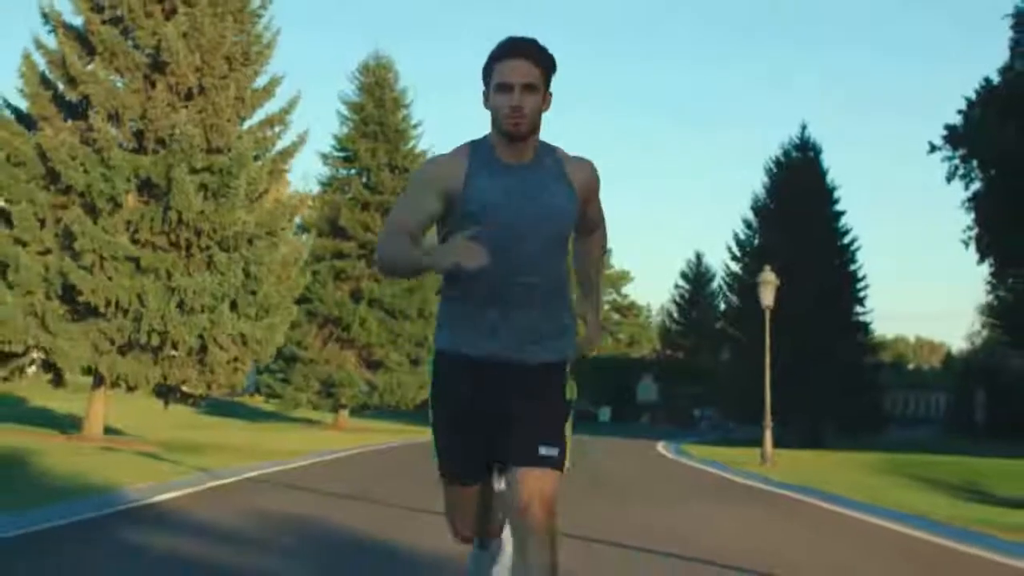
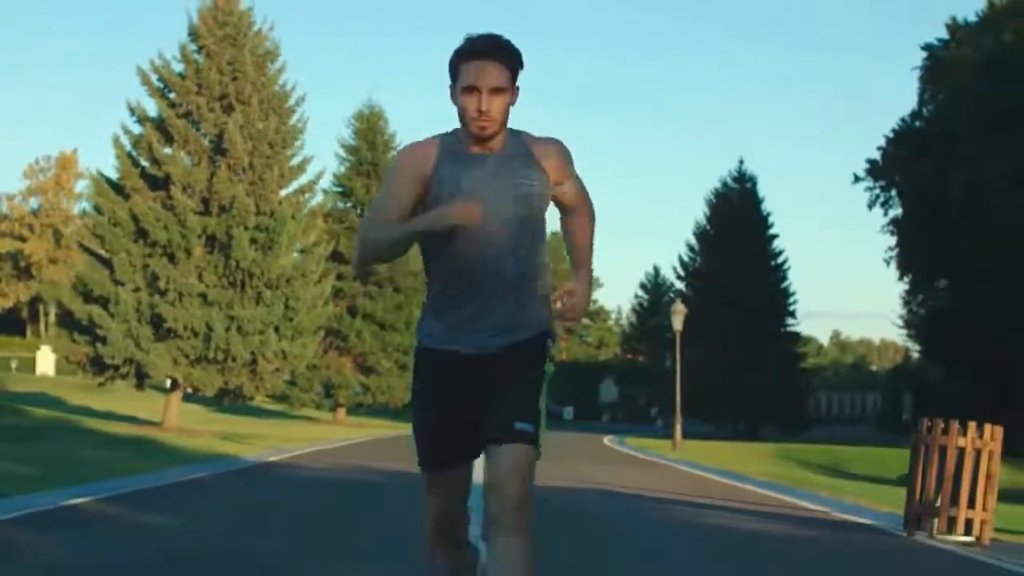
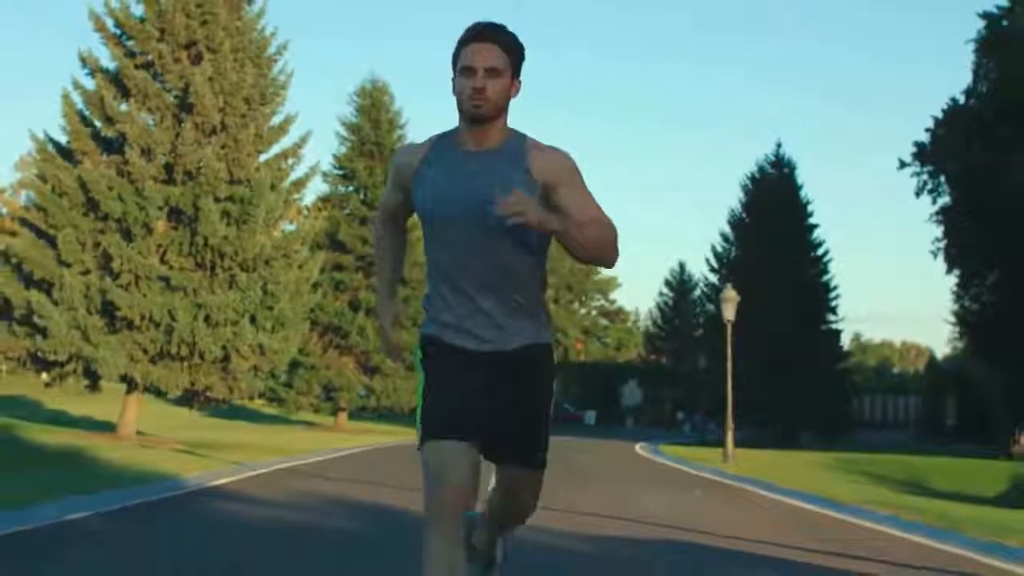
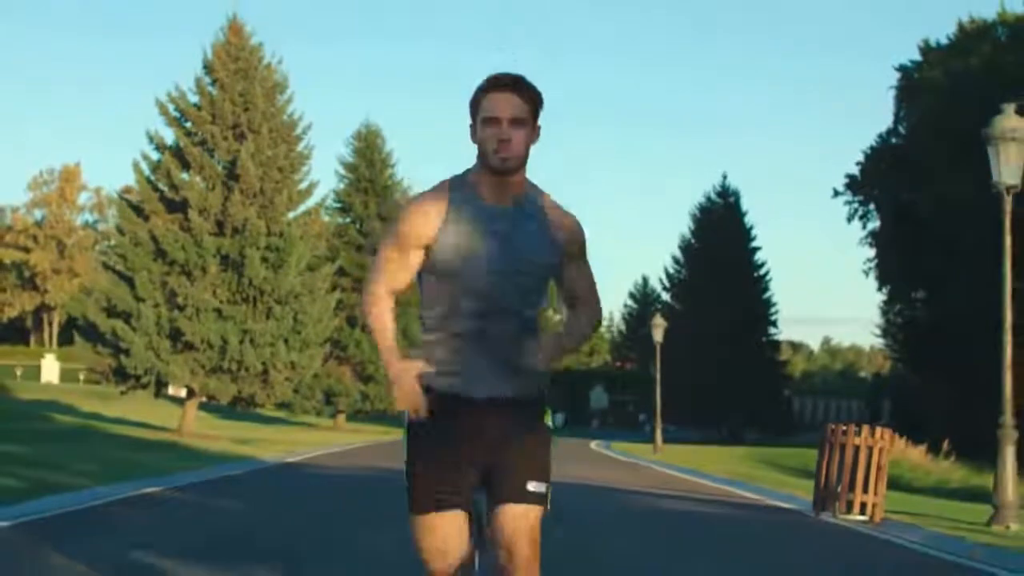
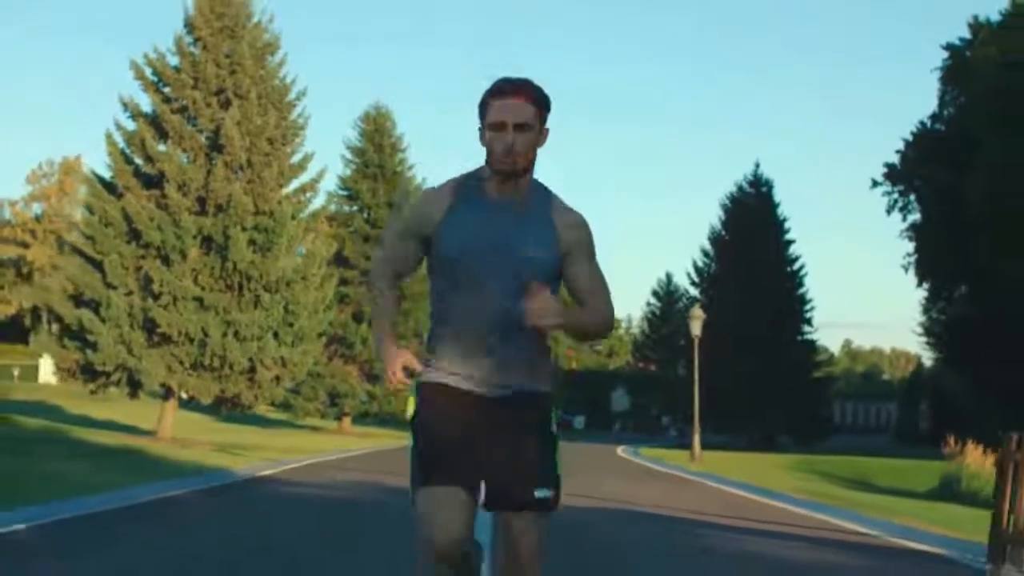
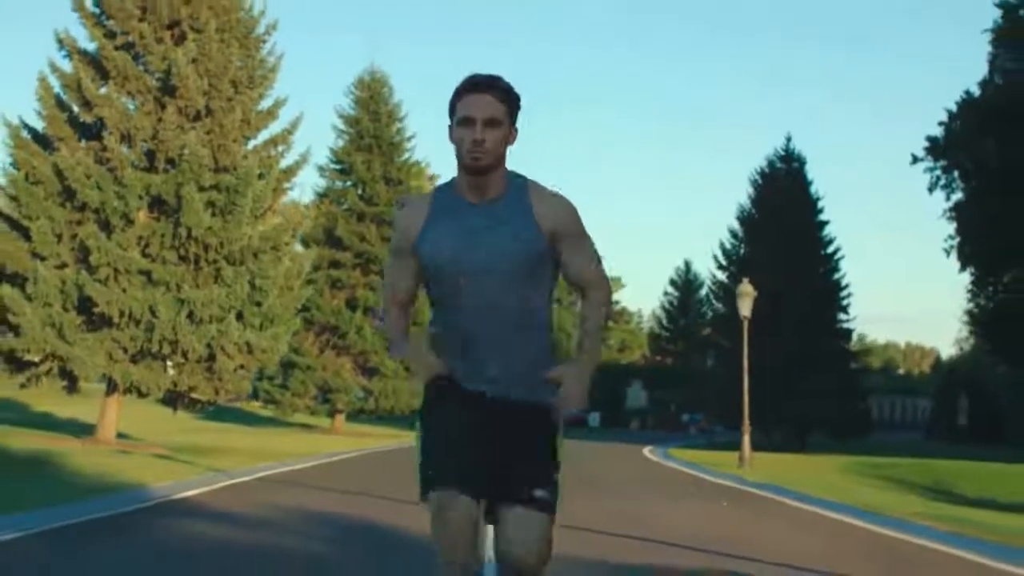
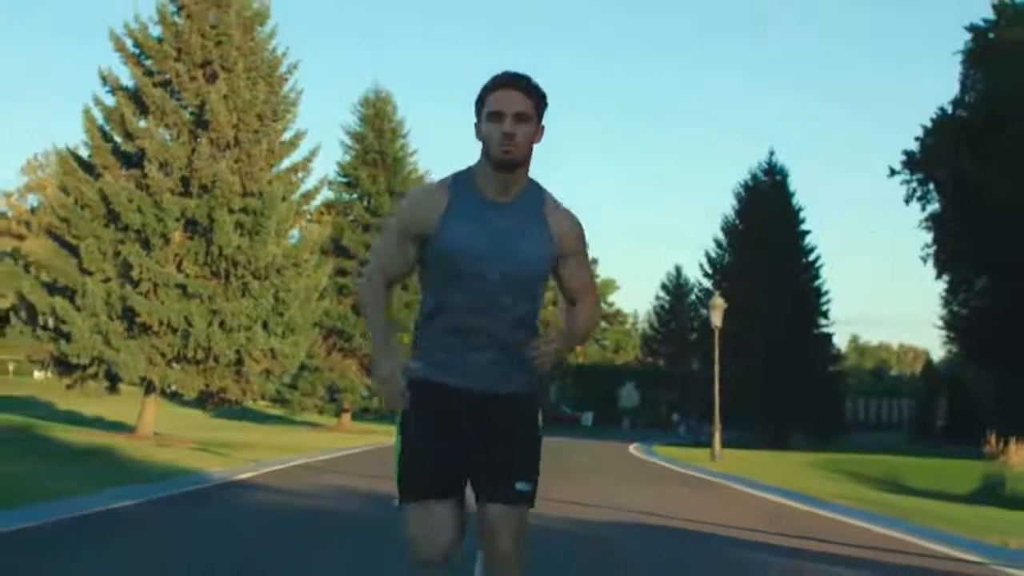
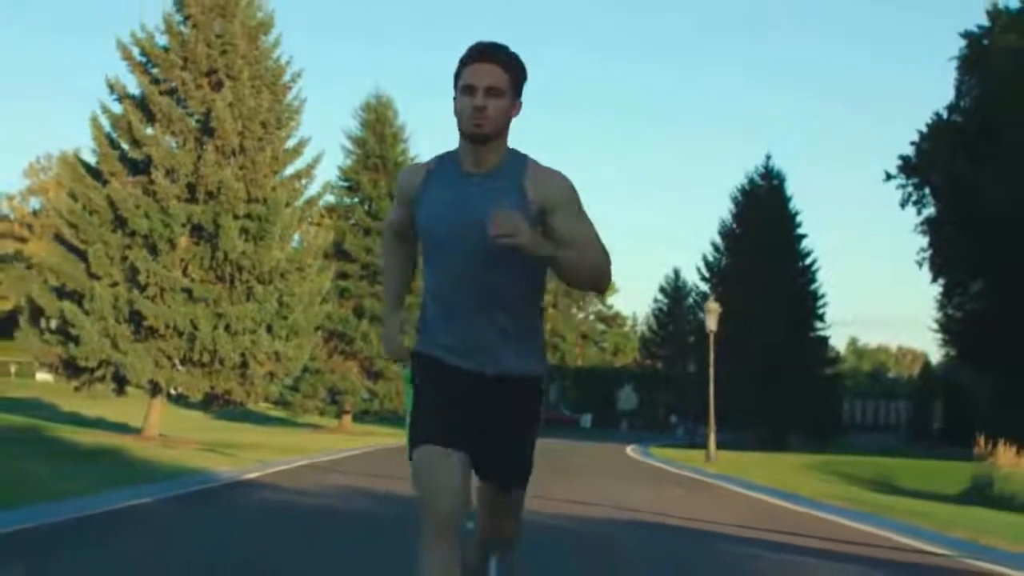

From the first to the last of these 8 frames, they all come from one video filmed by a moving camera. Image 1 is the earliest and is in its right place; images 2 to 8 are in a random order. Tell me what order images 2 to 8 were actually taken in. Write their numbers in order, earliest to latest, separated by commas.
6, 3, 7, 8, 5, 2, 4
